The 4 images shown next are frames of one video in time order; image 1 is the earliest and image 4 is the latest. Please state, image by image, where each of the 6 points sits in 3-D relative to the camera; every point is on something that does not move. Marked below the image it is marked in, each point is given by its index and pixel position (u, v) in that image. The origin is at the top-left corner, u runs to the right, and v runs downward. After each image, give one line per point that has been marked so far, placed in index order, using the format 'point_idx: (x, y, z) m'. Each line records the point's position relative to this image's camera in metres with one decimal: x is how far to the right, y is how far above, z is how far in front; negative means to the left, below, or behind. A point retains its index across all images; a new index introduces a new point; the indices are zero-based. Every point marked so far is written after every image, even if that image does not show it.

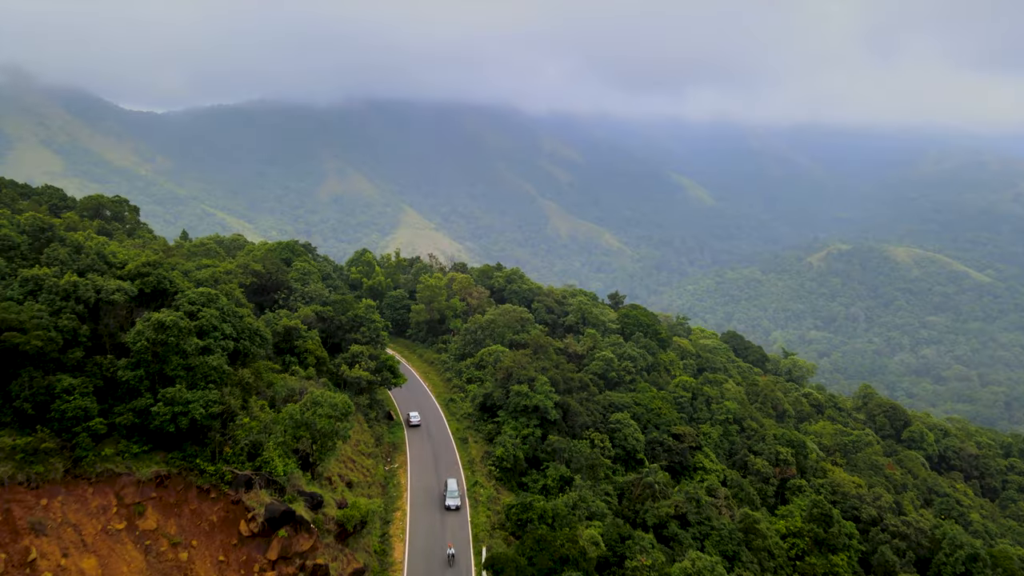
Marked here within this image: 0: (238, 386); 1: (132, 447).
0: (-7.4, -2.6, +19.2) m
1: (-8.6, -3.6, +16.3) m
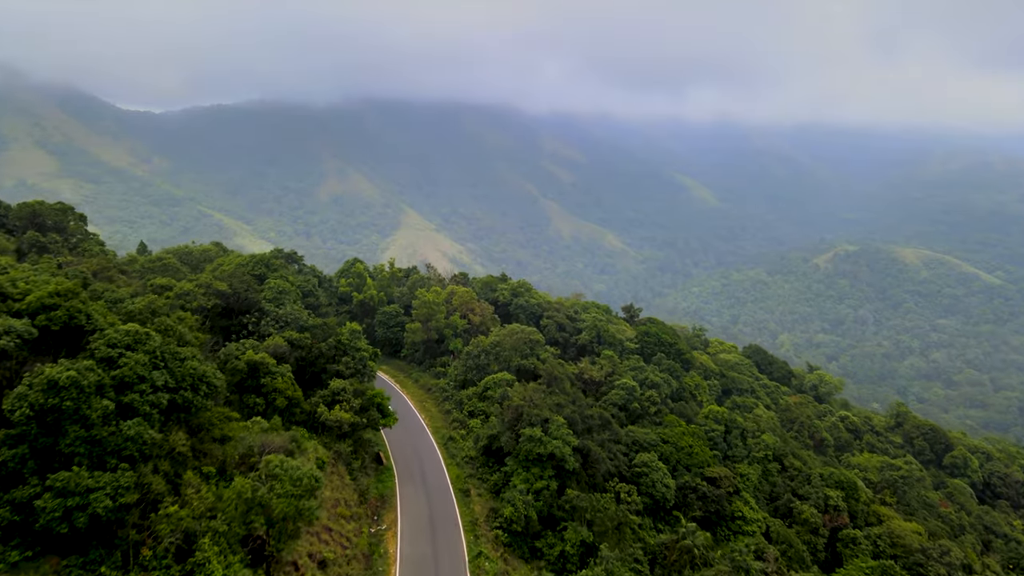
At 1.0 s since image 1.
0: (-7.0, -3.5, +14.7) m
1: (-8.3, -4.4, +11.8) m
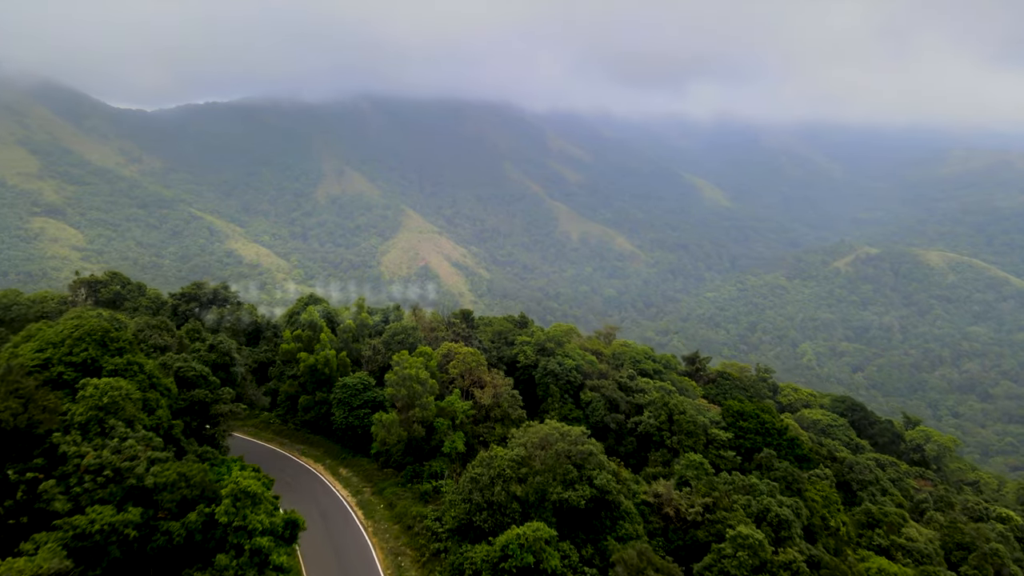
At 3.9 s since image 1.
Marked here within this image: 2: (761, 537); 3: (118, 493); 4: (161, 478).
0: (-6.2, -5.6, +1.2) m
1: (-7.4, -6.6, -1.7) m
2: (+6.6, -6.6, +19.2) m
3: (-7.0, -3.6, +12.6) m
4: (-6.6, -3.6, +13.2) m
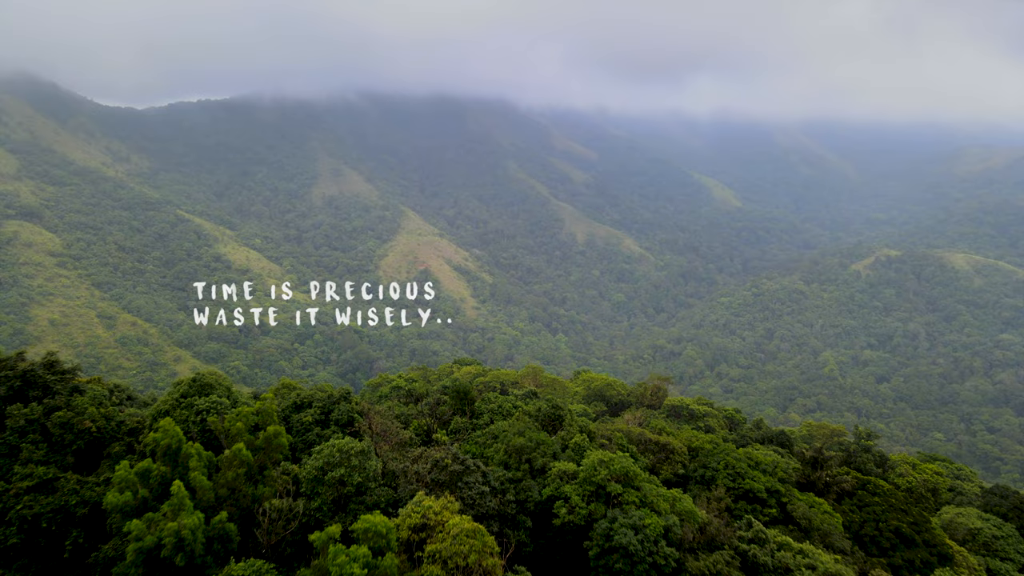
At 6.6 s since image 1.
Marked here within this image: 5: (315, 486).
0: (-5.6, -7.6, -11.9) m
1: (-6.9, -8.6, -14.8) m
2: (+7.3, -8.6, +6.1) m
3: (-6.4, -5.6, -0.5) m
4: (-5.9, -5.6, +0.1) m
5: (-4.1, -4.2, +15.1) m
